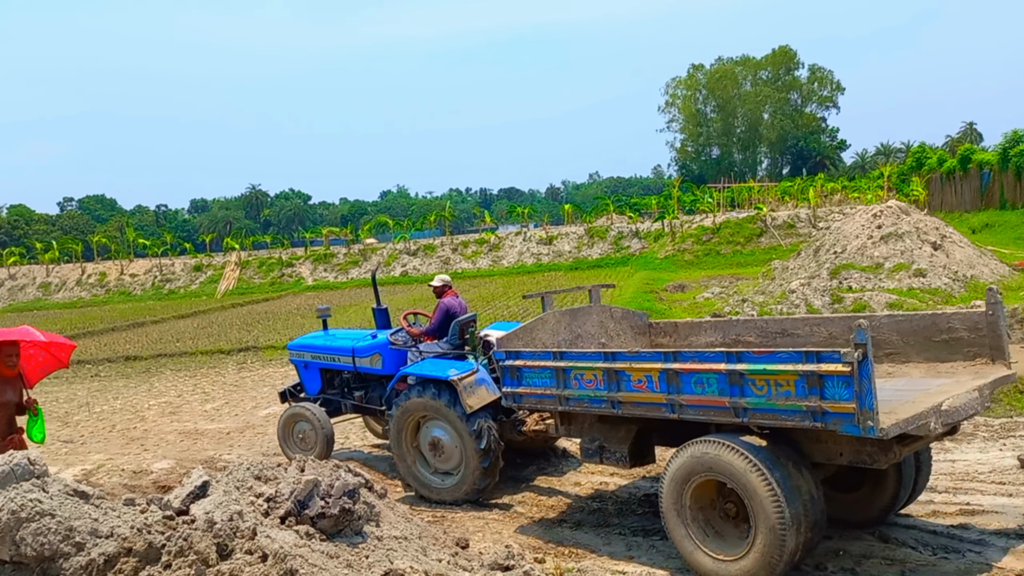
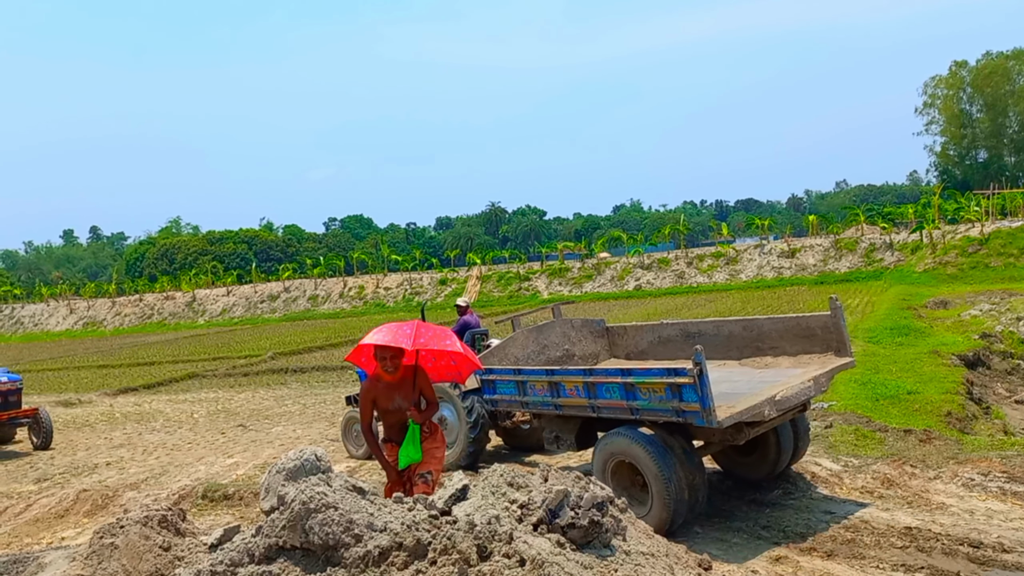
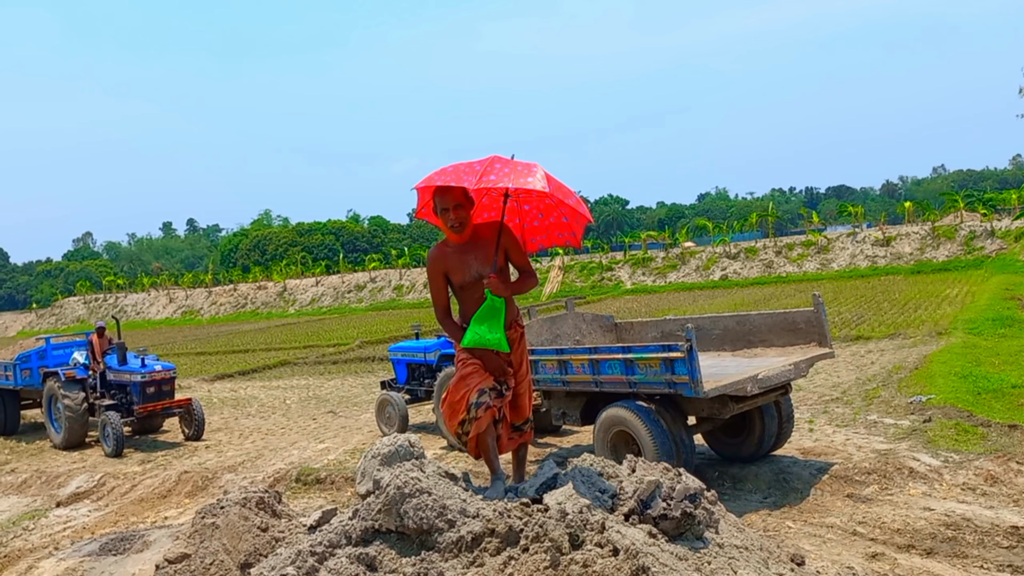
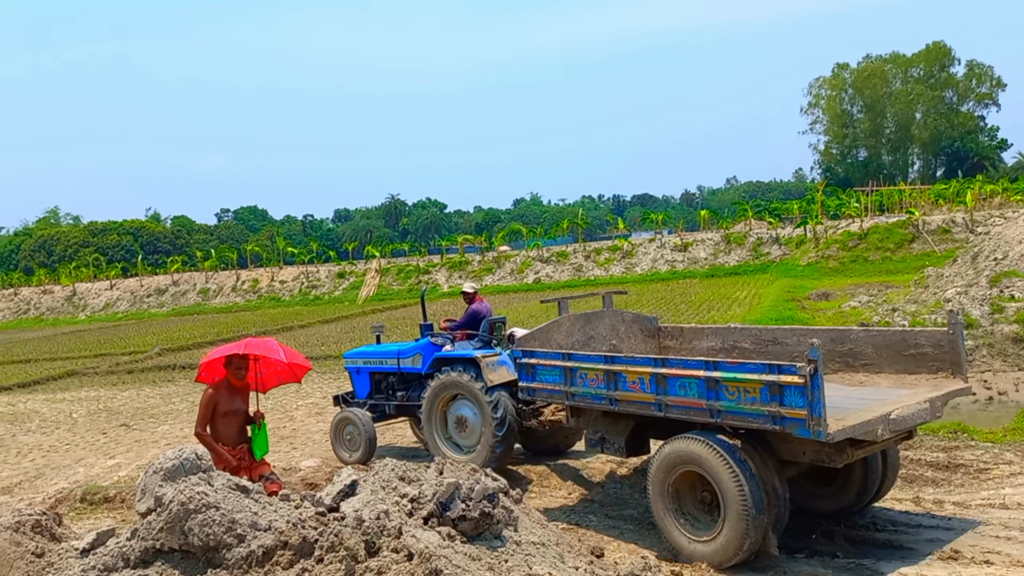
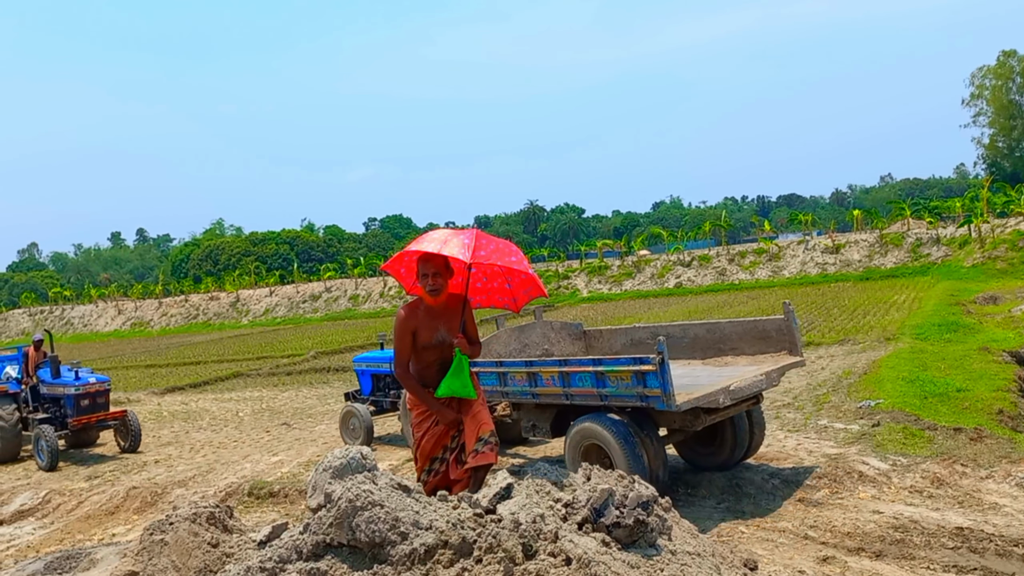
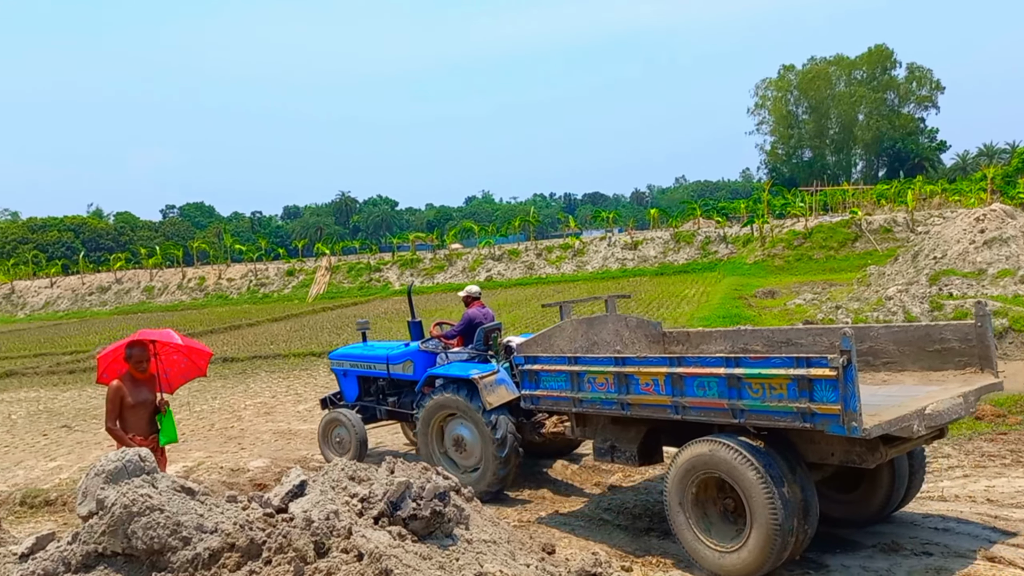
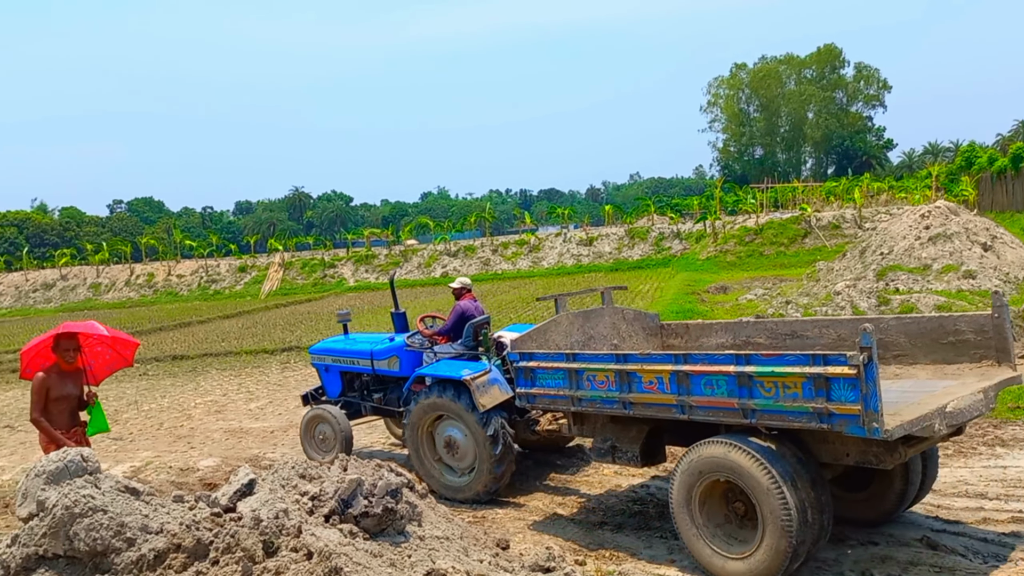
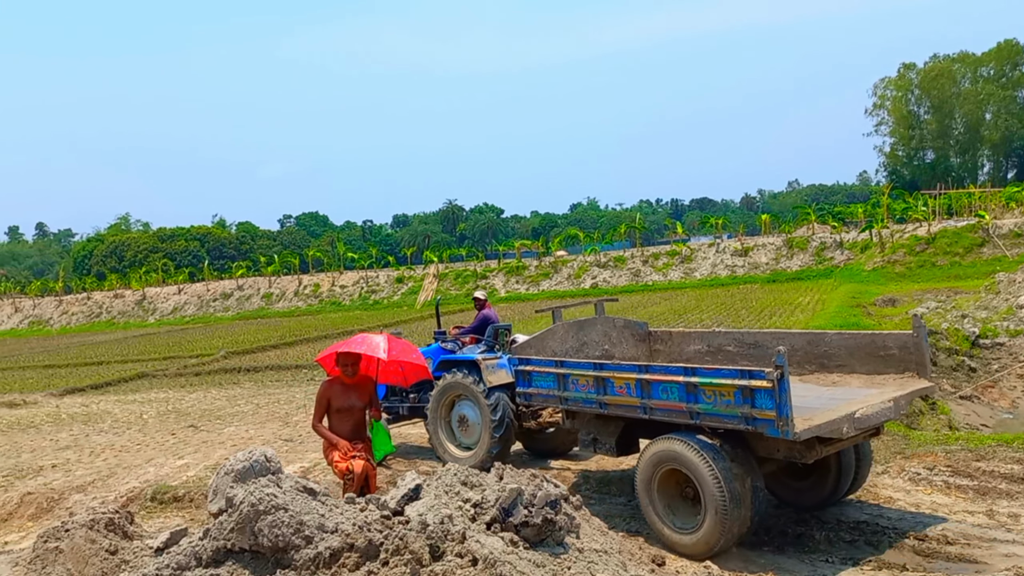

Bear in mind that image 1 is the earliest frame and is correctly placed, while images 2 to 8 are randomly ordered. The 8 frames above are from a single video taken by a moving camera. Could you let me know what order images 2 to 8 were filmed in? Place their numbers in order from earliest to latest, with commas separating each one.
7, 6, 4, 8, 2, 5, 3
